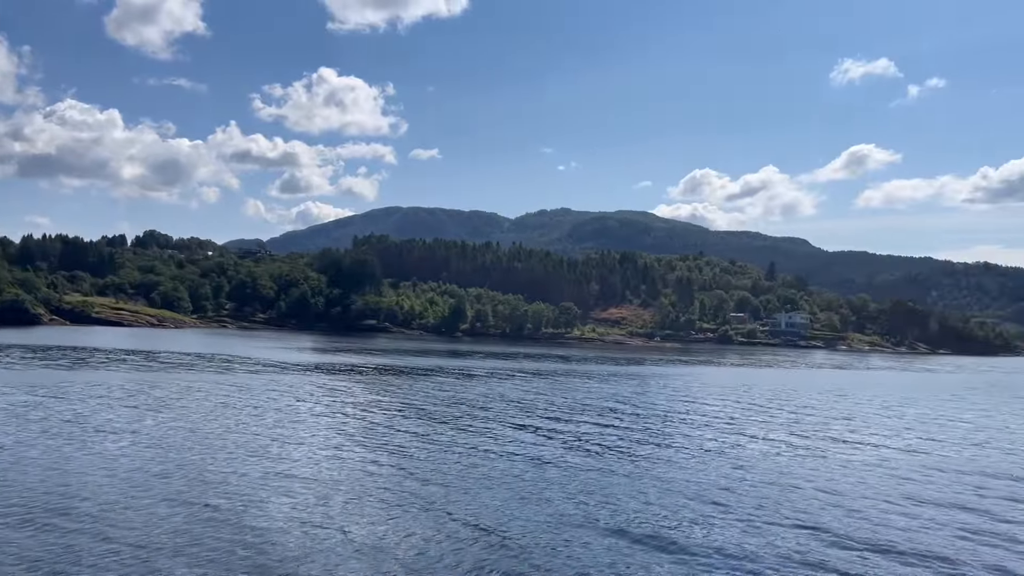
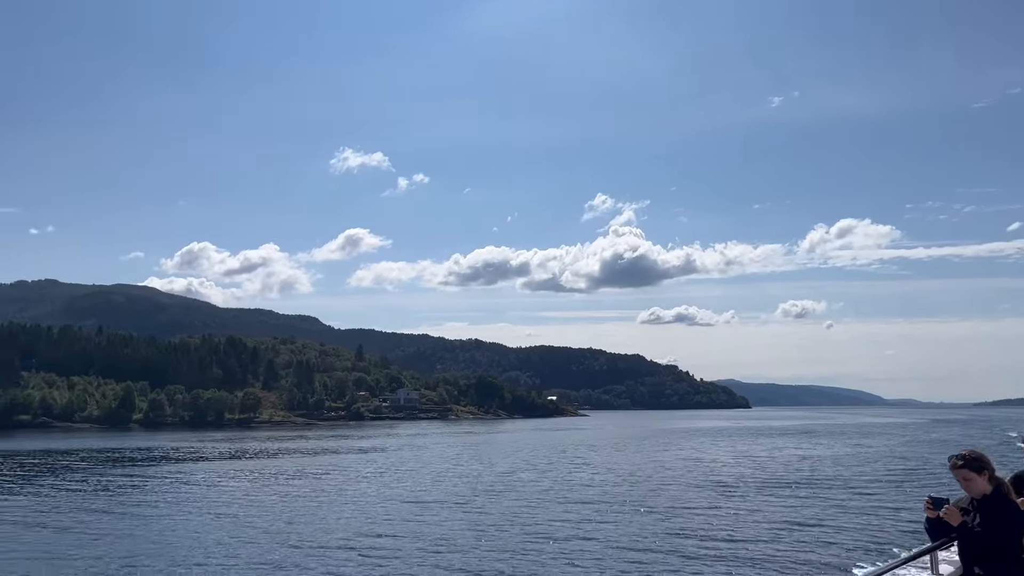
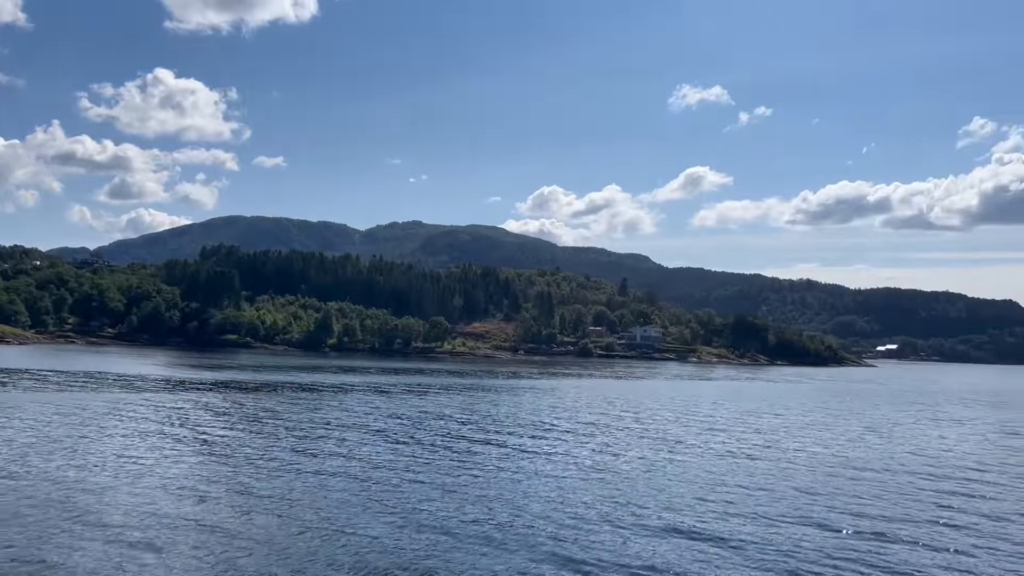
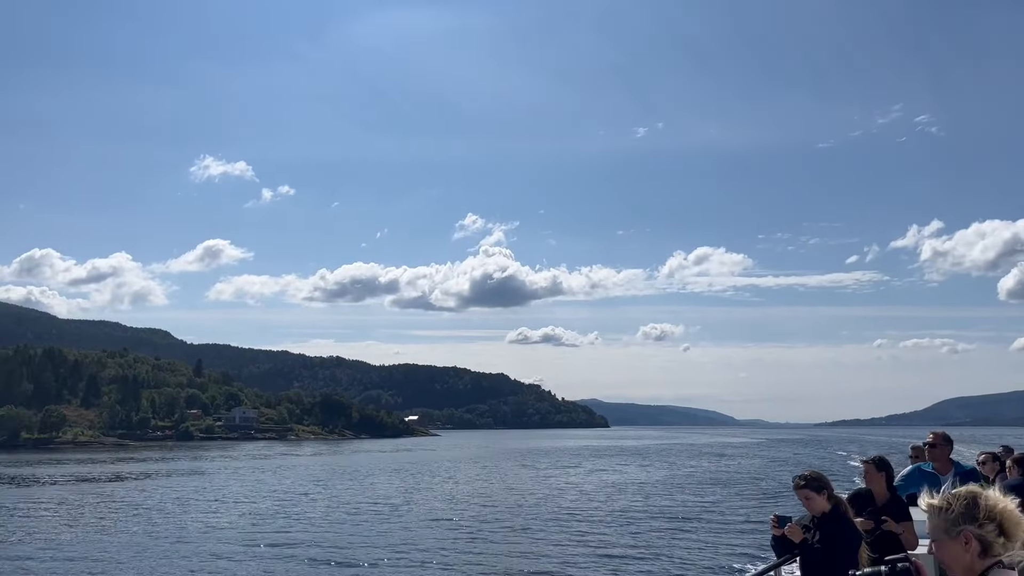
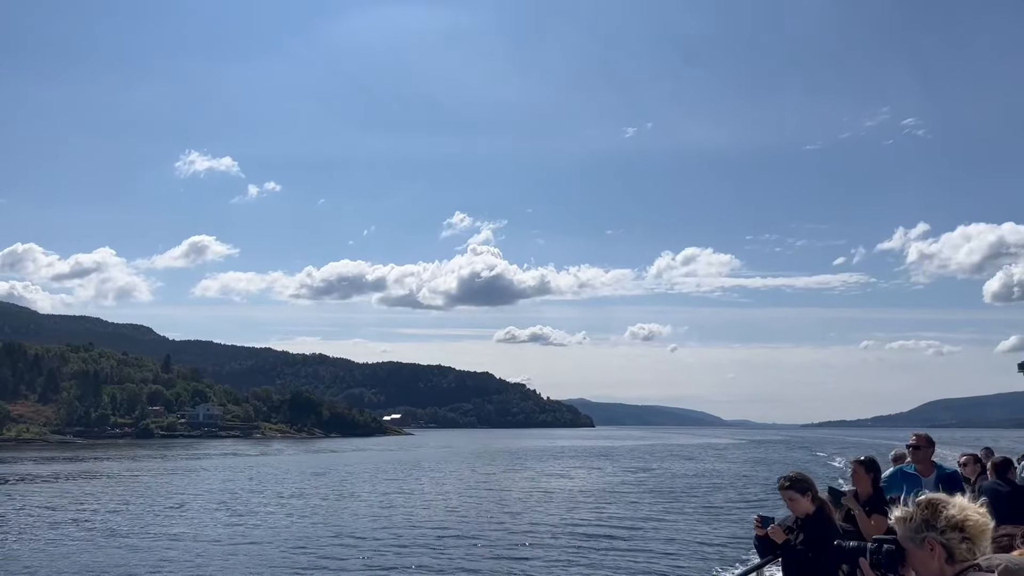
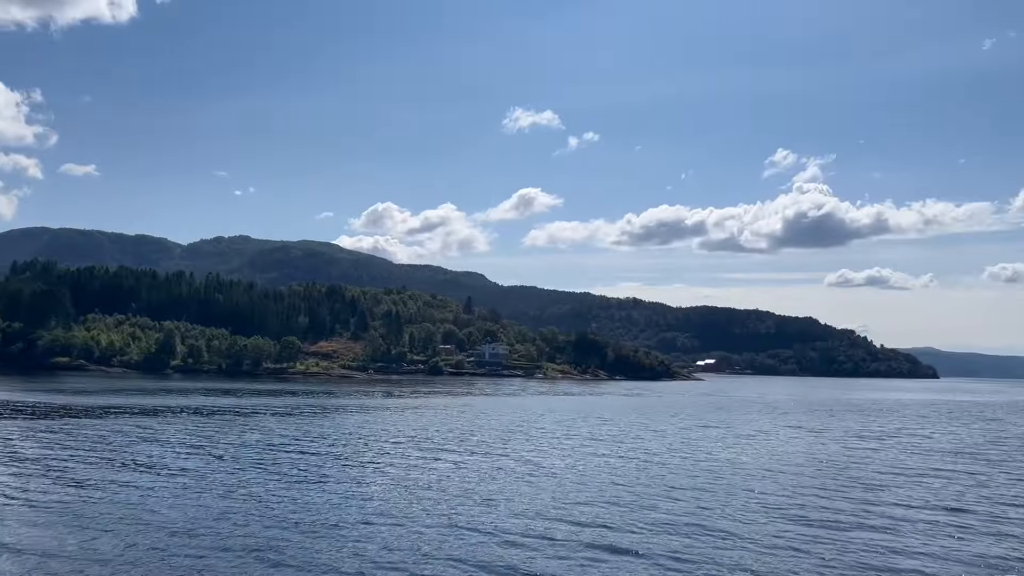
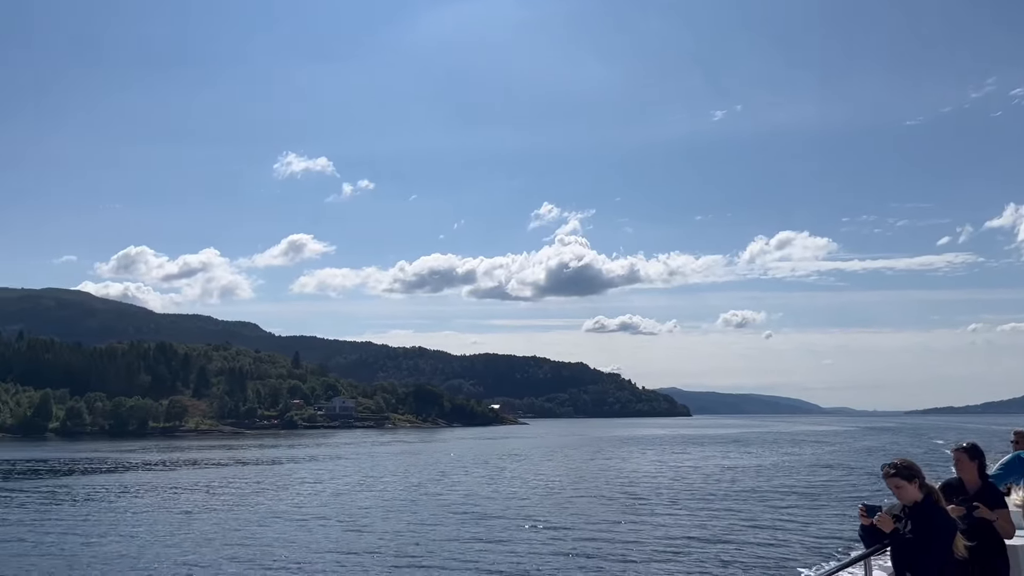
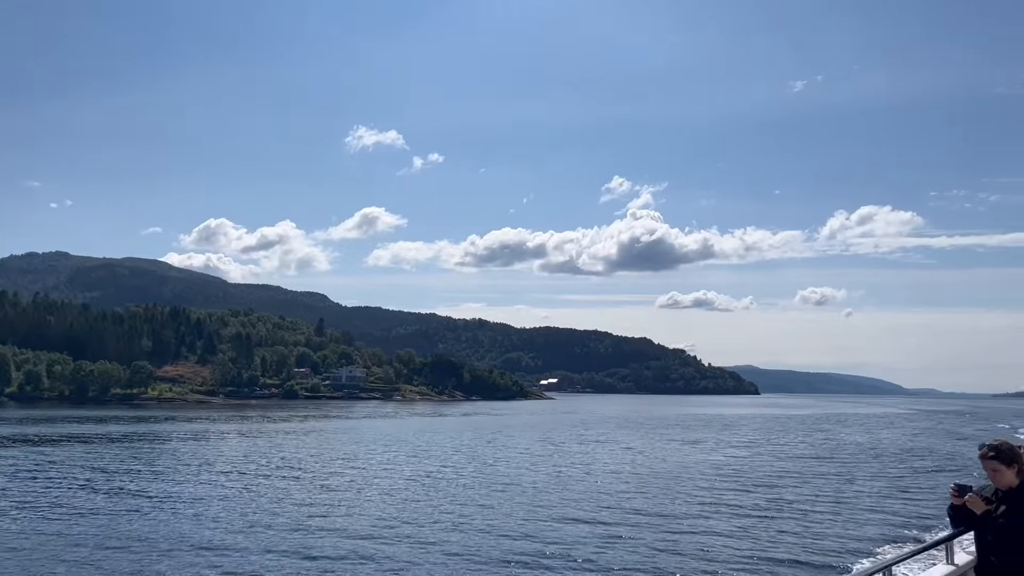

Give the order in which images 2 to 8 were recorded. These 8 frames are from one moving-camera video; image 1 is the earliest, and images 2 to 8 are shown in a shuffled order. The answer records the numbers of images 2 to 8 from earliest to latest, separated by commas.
3, 6, 8, 5, 4, 7, 2
